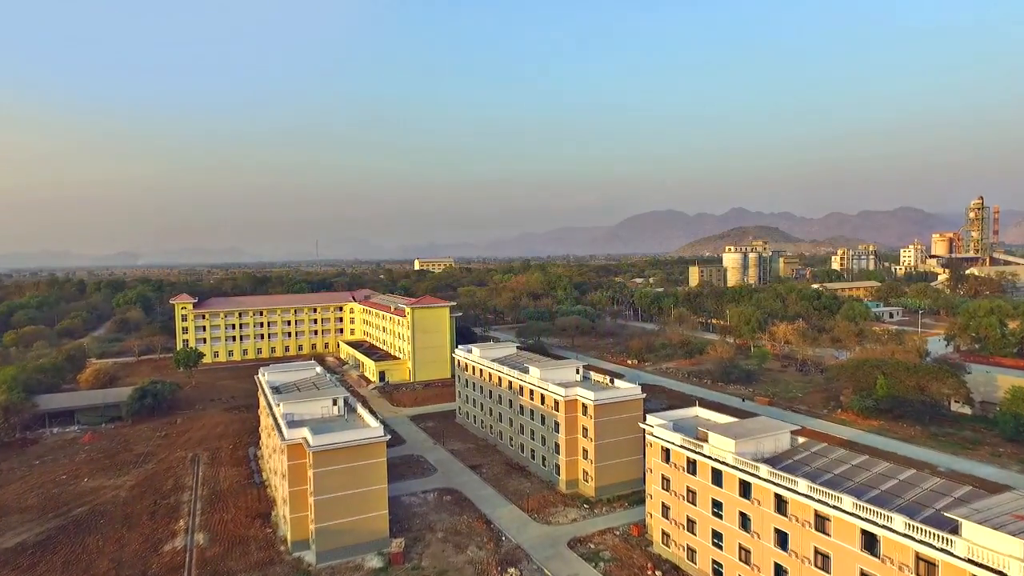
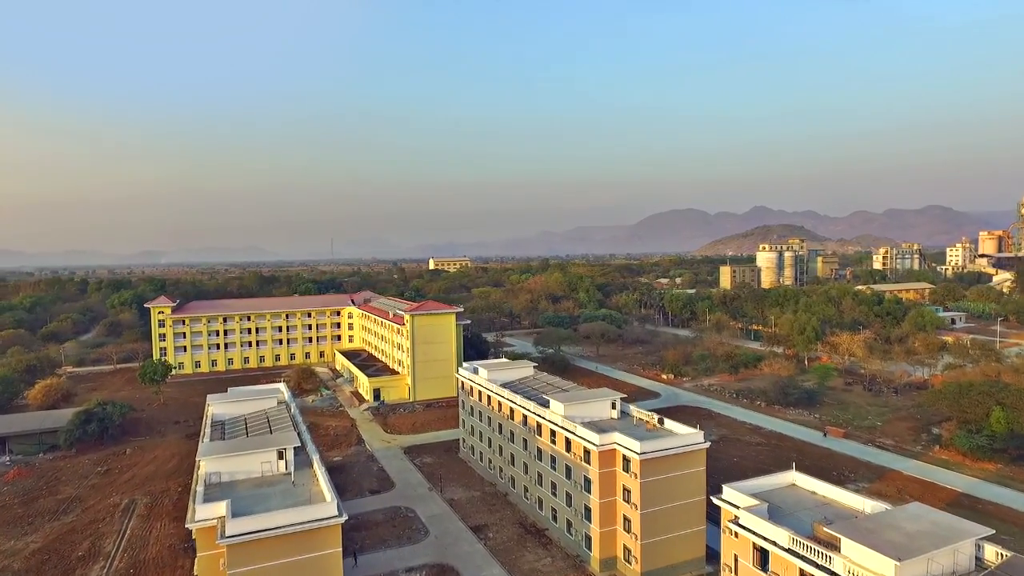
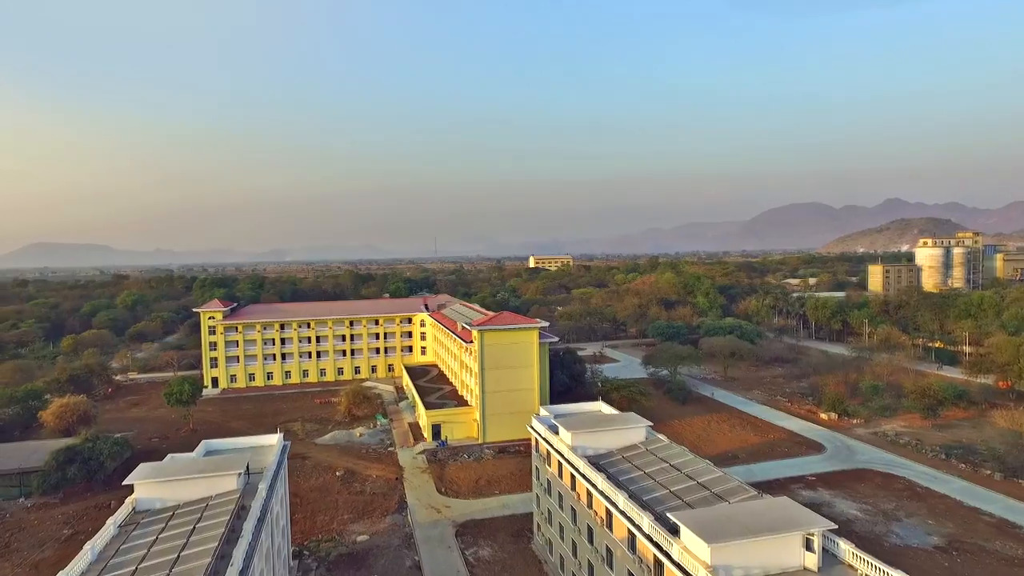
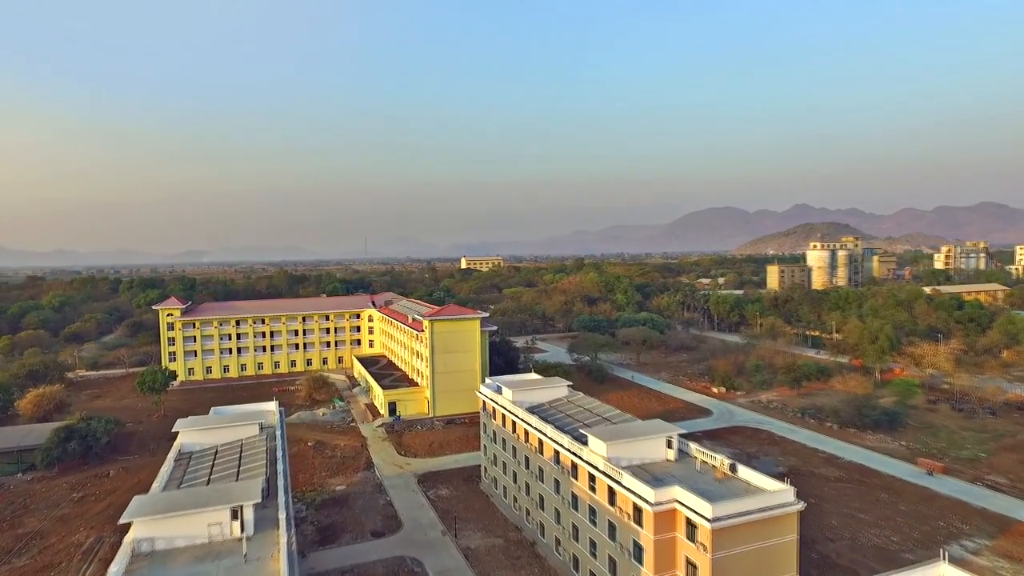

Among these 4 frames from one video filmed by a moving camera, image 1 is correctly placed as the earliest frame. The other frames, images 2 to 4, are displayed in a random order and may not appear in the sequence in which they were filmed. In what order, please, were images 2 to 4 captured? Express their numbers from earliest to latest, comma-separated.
2, 4, 3
